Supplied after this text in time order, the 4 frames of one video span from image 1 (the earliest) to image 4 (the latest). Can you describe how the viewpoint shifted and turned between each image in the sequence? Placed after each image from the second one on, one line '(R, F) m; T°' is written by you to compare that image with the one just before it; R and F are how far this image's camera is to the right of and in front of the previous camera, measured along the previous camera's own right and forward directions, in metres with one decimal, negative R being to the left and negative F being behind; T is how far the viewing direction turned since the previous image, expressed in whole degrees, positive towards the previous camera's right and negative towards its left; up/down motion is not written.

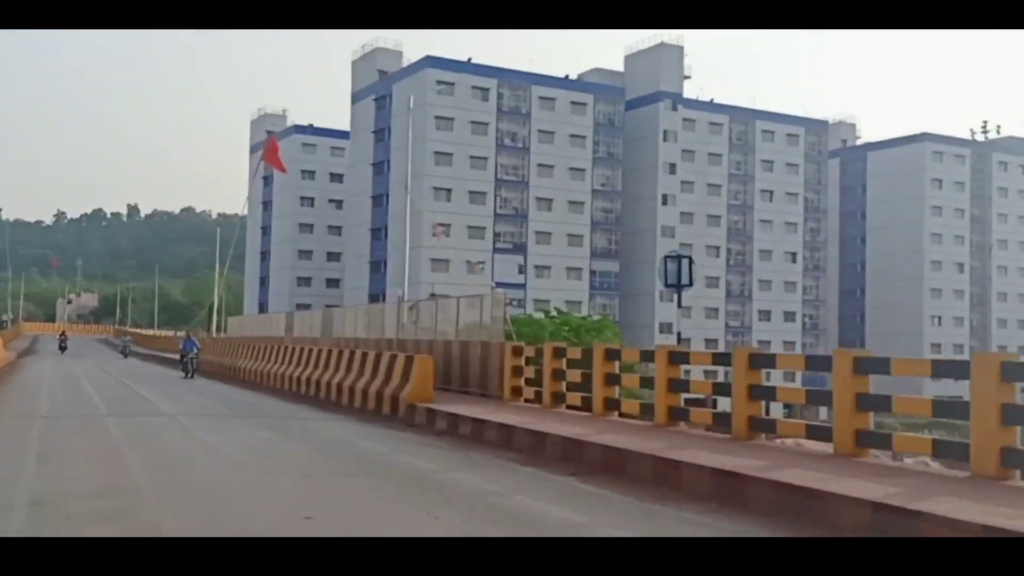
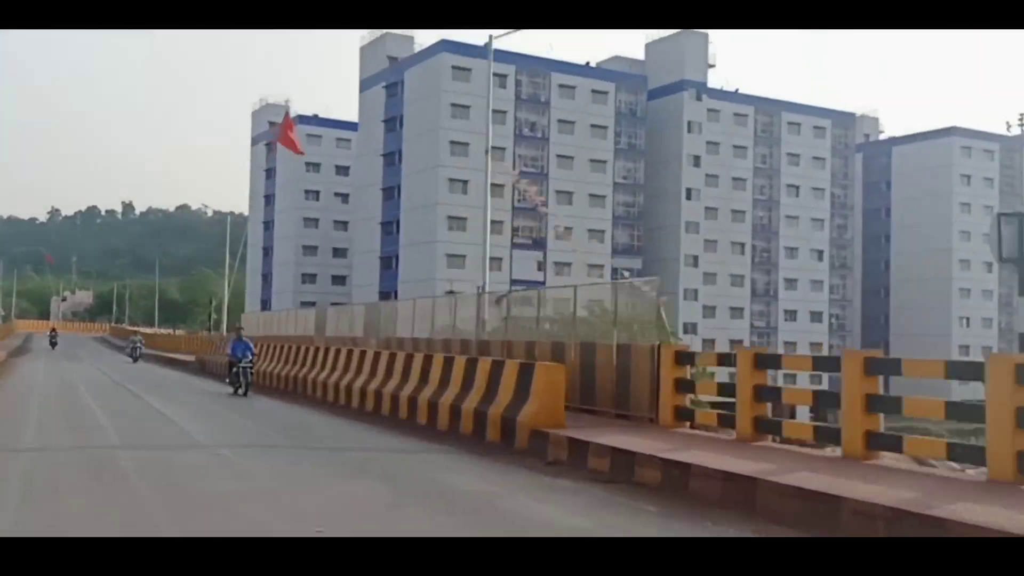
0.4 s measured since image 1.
(-0.6, +1.8) m; 0°
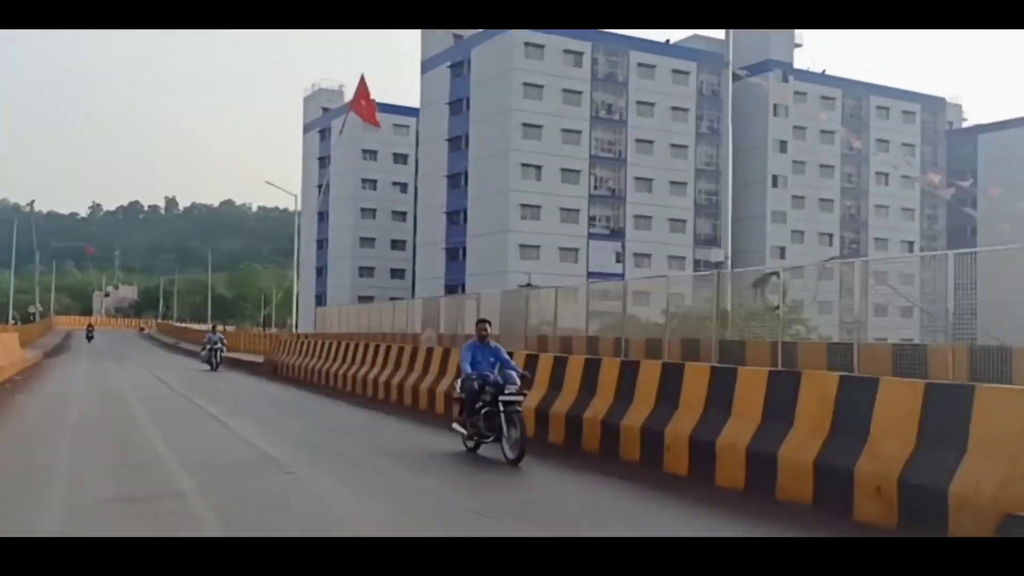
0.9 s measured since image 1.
(-1.0, +2.5) m; -2°
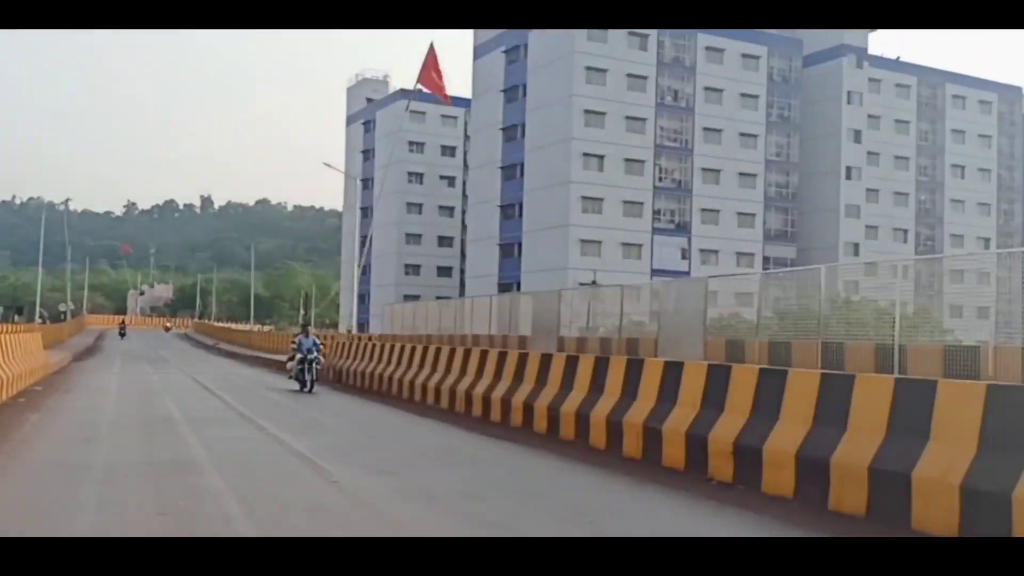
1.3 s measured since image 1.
(-0.7, +1.9) m; -2°
